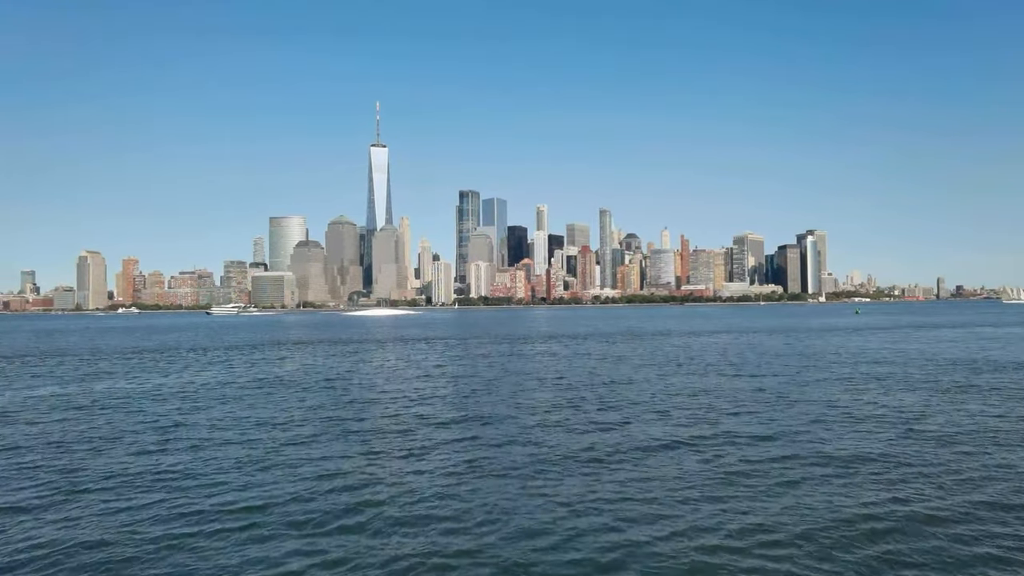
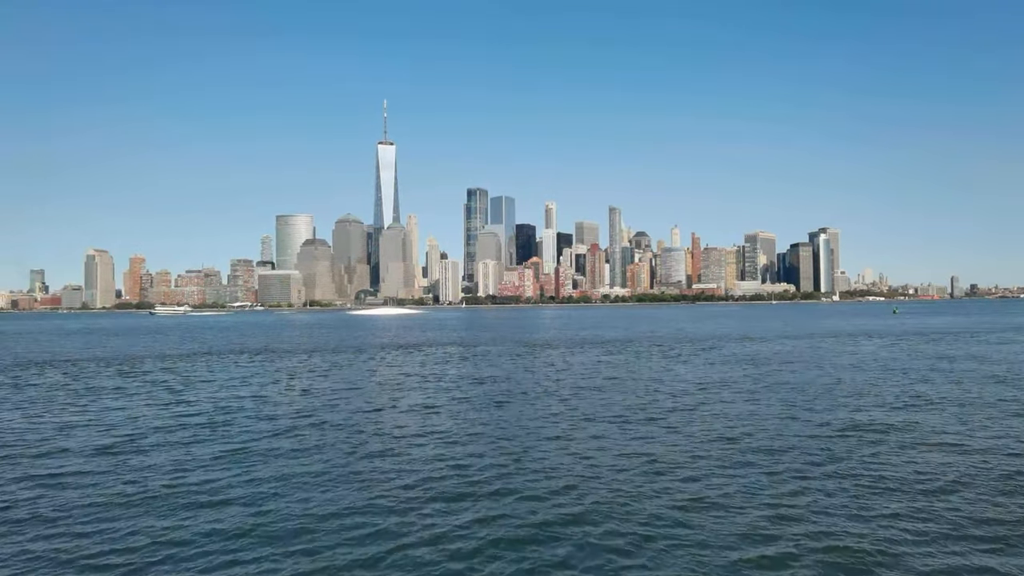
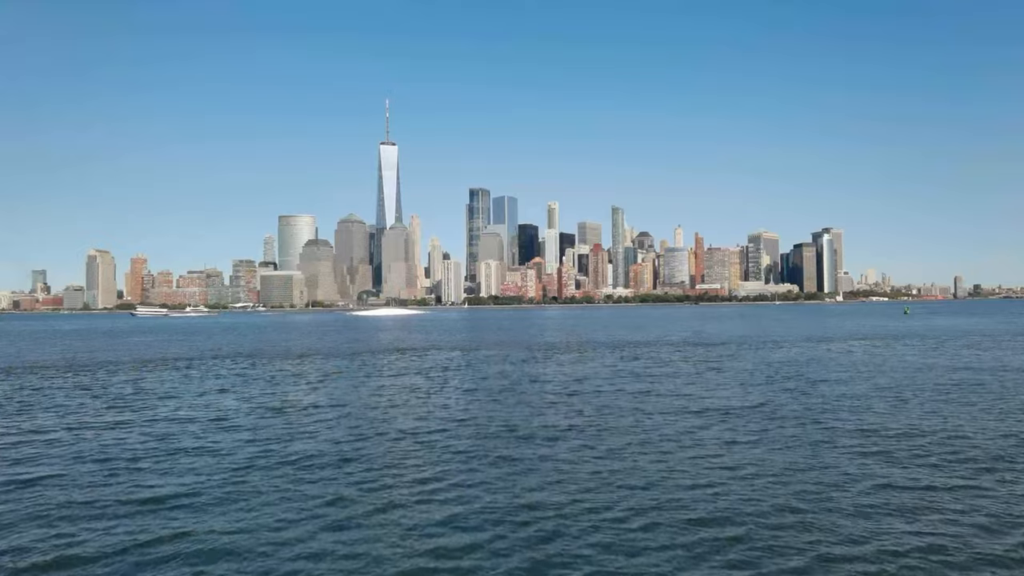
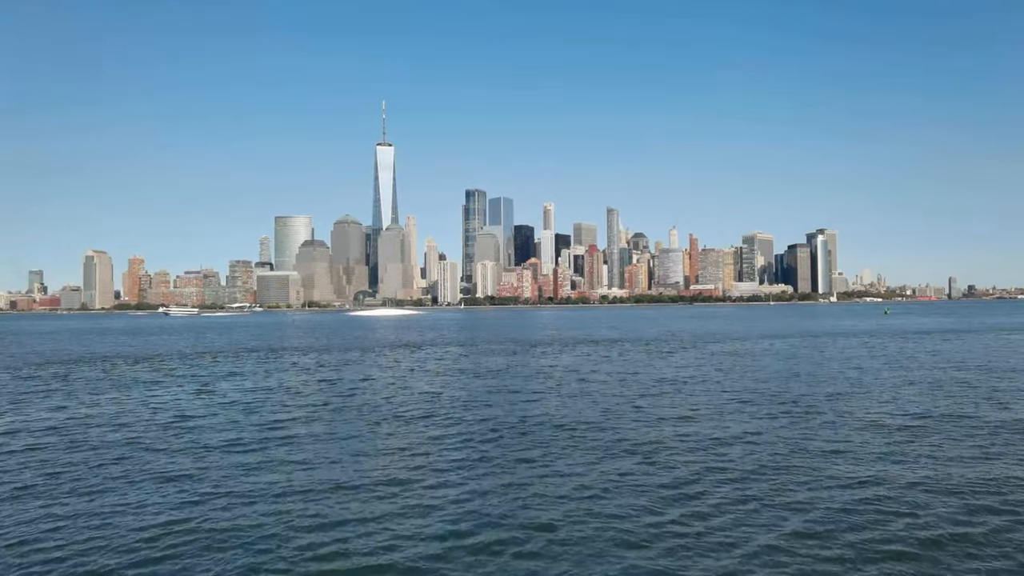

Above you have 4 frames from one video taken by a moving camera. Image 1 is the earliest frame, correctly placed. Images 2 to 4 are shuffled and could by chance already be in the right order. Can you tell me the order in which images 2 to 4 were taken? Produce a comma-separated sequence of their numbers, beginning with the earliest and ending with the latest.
4, 2, 3
